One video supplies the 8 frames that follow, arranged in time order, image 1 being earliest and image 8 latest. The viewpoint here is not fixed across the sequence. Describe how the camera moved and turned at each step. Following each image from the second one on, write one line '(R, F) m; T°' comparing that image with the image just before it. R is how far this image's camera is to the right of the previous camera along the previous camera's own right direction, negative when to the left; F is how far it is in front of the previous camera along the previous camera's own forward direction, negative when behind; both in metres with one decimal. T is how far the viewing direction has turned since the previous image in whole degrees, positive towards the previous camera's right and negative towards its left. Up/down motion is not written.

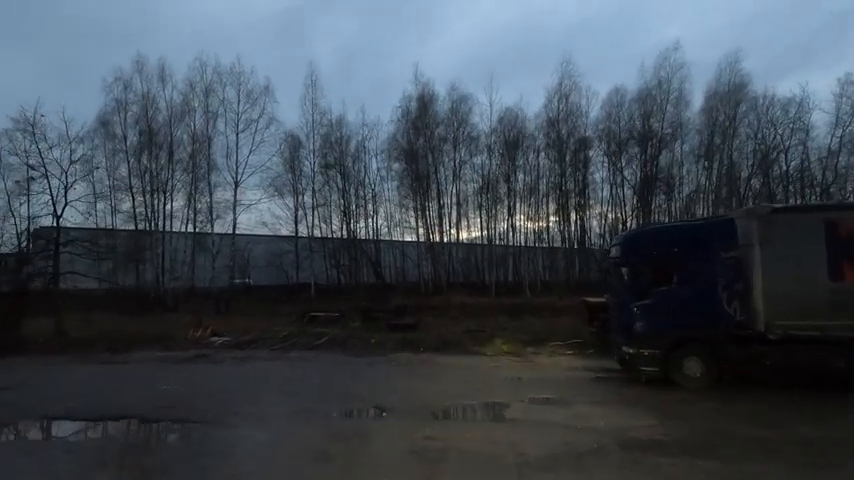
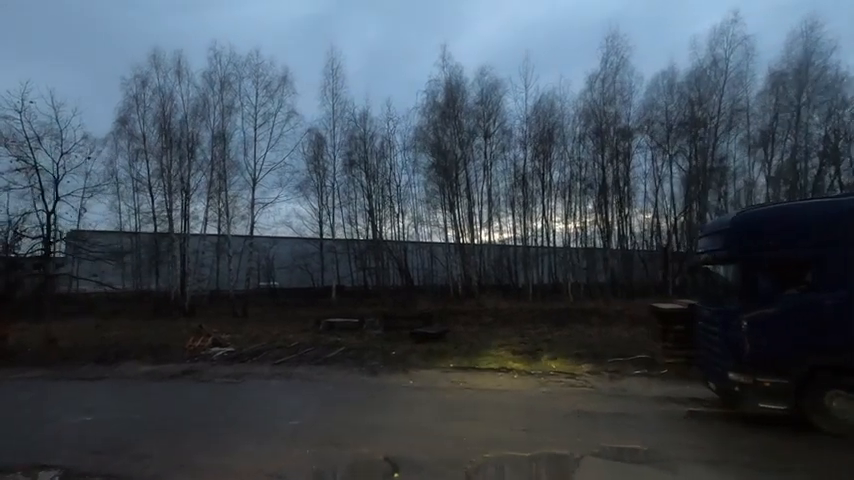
(0.0, +2.9) m; -4°
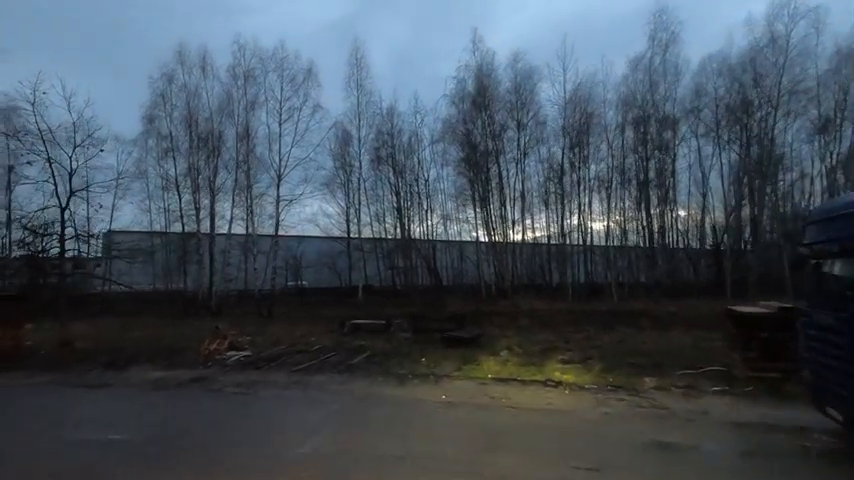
(-0.1, +1.7) m; -4°
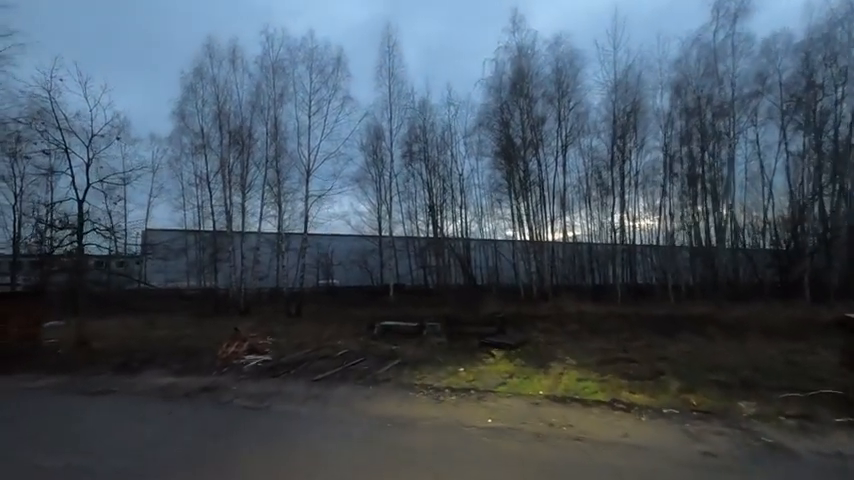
(-0.2, +1.8) m; -4°
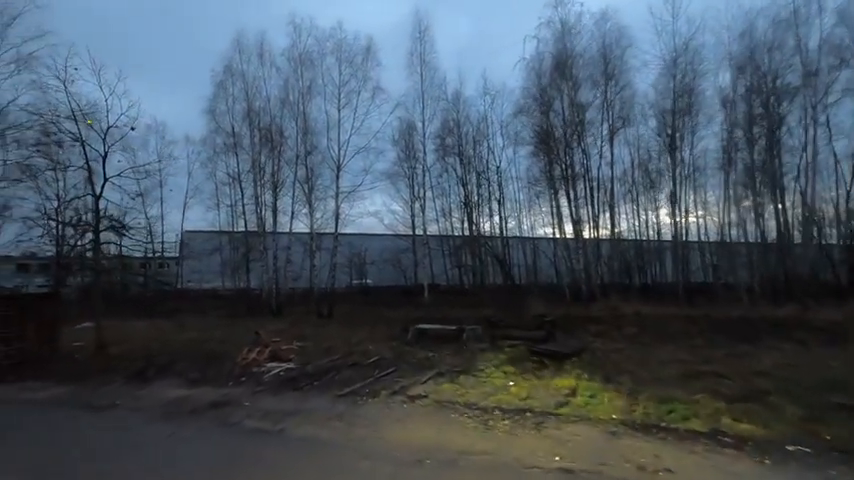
(-0.2, +1.8) m; -4°
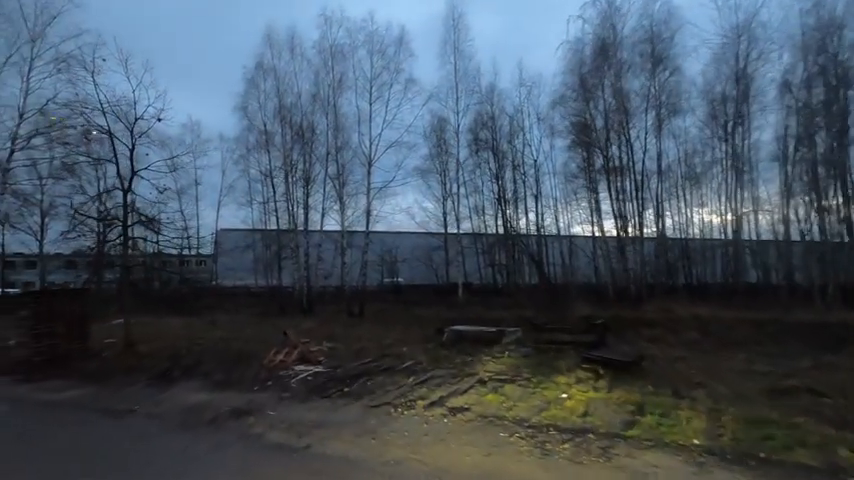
(-0.2, +1.1) m; -4°
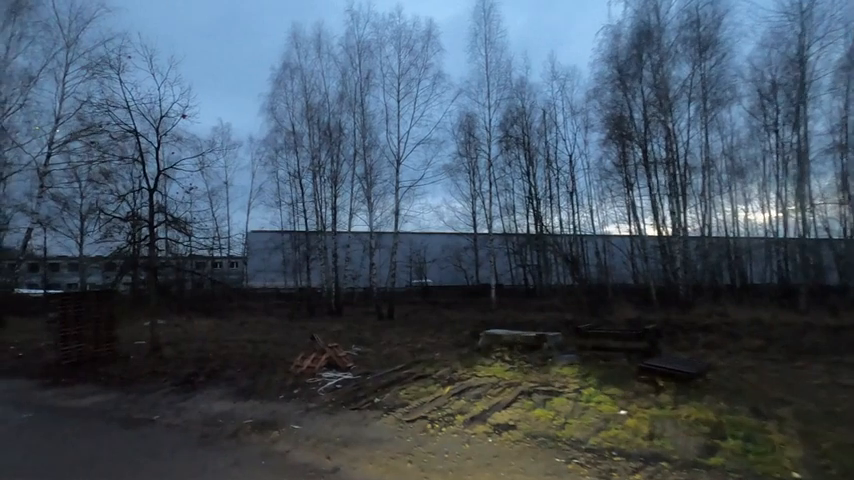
(-0.2, +0.9) m; -3°
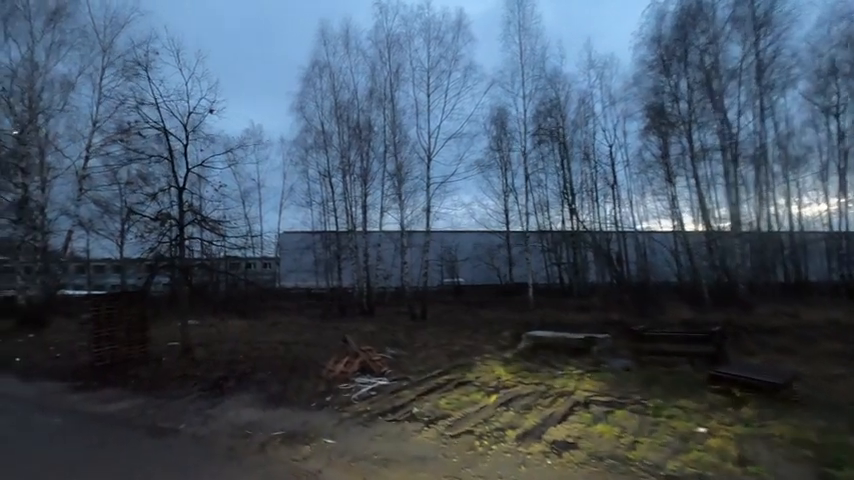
(-0.2, +0.9) m; -4°
